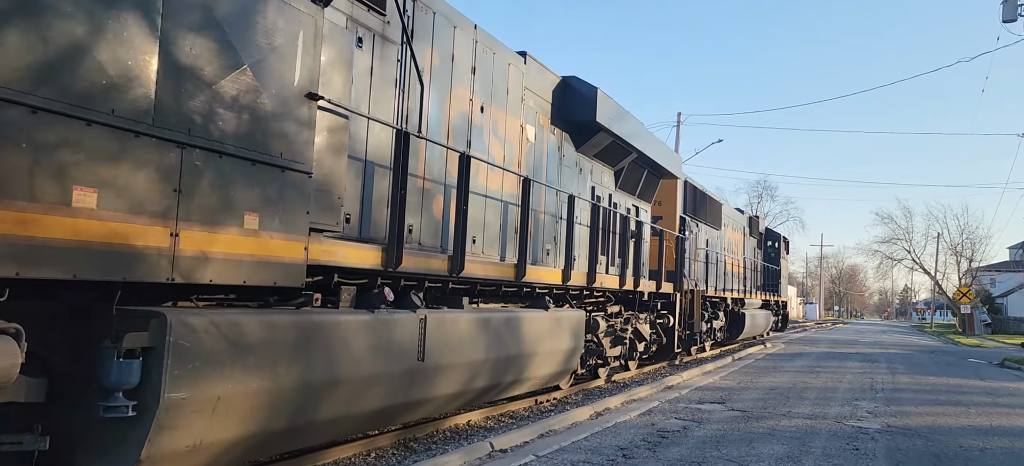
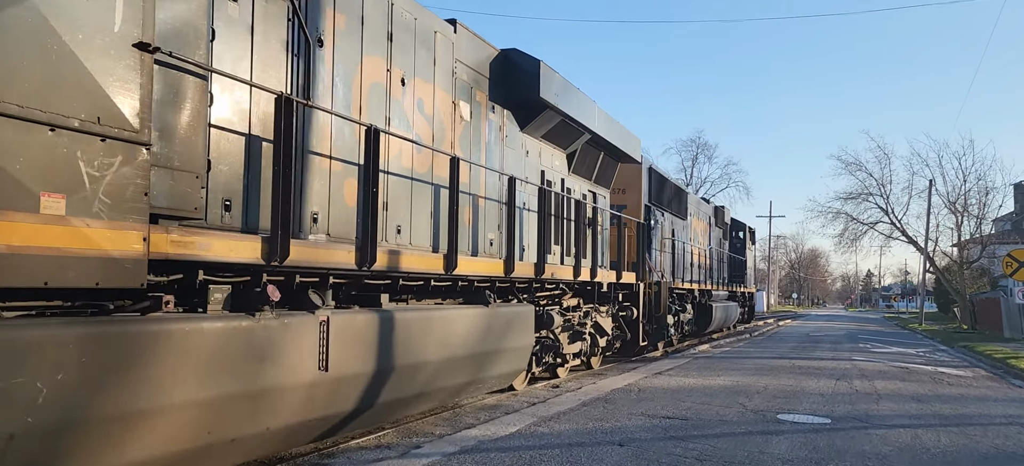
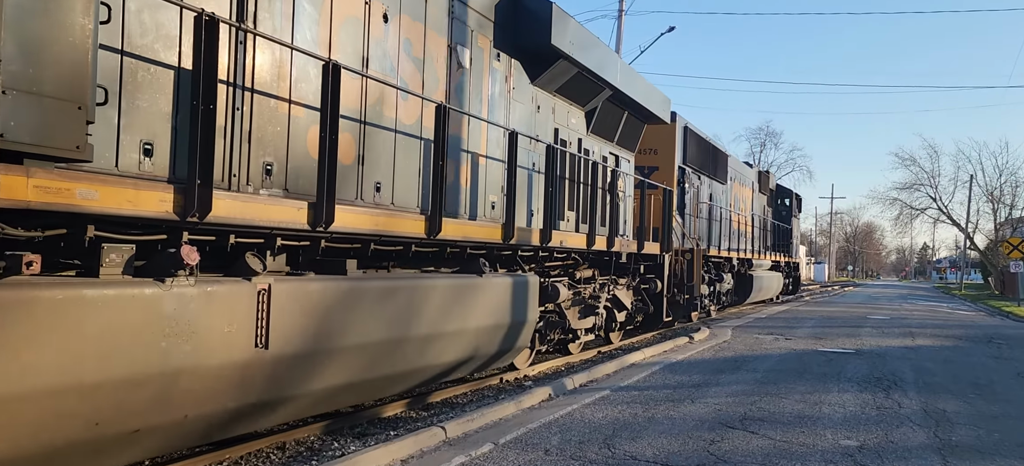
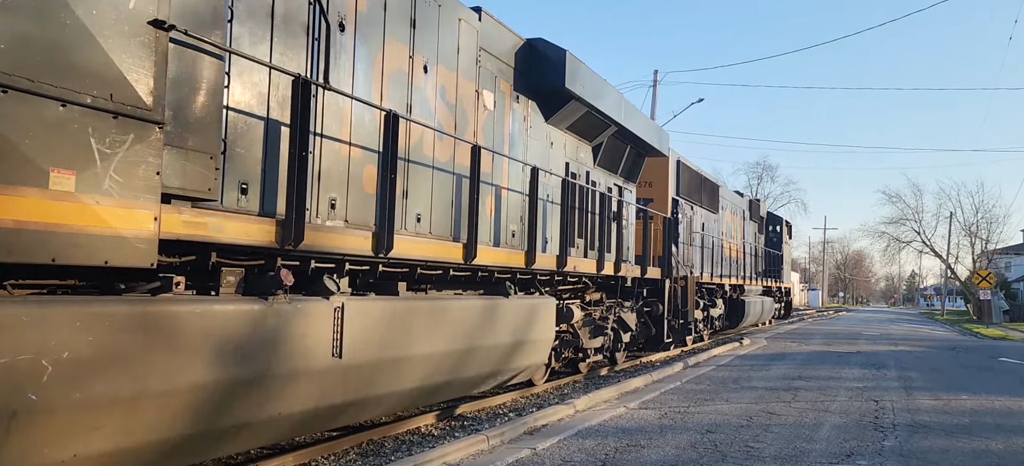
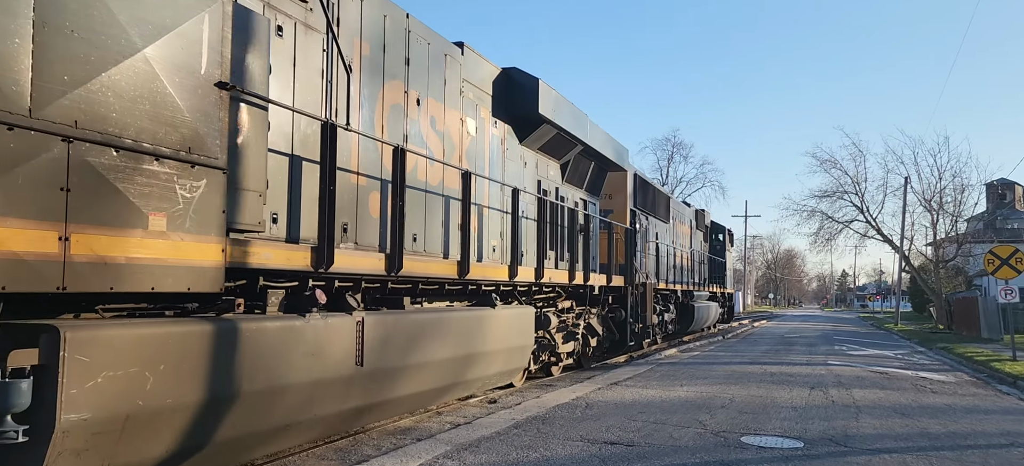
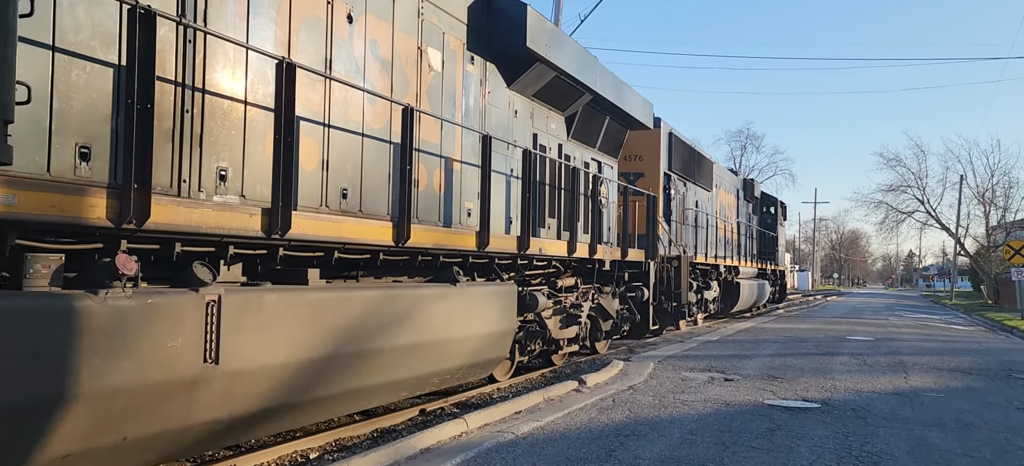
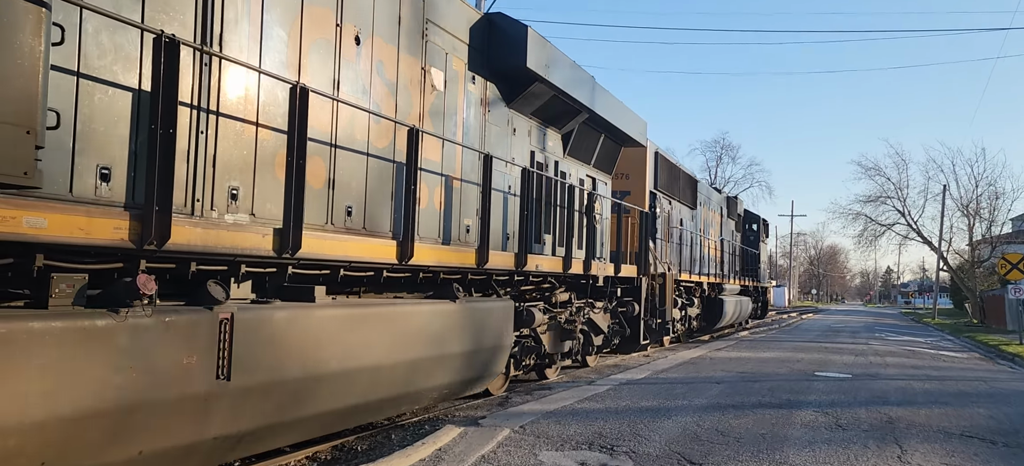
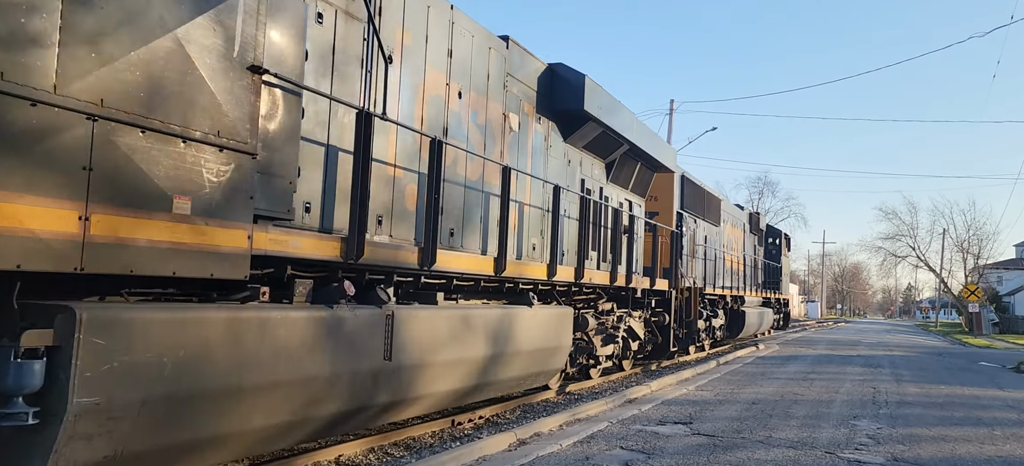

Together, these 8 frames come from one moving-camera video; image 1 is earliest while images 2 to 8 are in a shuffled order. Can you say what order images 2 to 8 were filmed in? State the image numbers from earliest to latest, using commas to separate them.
8, 4, 3, 6, 7, 2, 5
